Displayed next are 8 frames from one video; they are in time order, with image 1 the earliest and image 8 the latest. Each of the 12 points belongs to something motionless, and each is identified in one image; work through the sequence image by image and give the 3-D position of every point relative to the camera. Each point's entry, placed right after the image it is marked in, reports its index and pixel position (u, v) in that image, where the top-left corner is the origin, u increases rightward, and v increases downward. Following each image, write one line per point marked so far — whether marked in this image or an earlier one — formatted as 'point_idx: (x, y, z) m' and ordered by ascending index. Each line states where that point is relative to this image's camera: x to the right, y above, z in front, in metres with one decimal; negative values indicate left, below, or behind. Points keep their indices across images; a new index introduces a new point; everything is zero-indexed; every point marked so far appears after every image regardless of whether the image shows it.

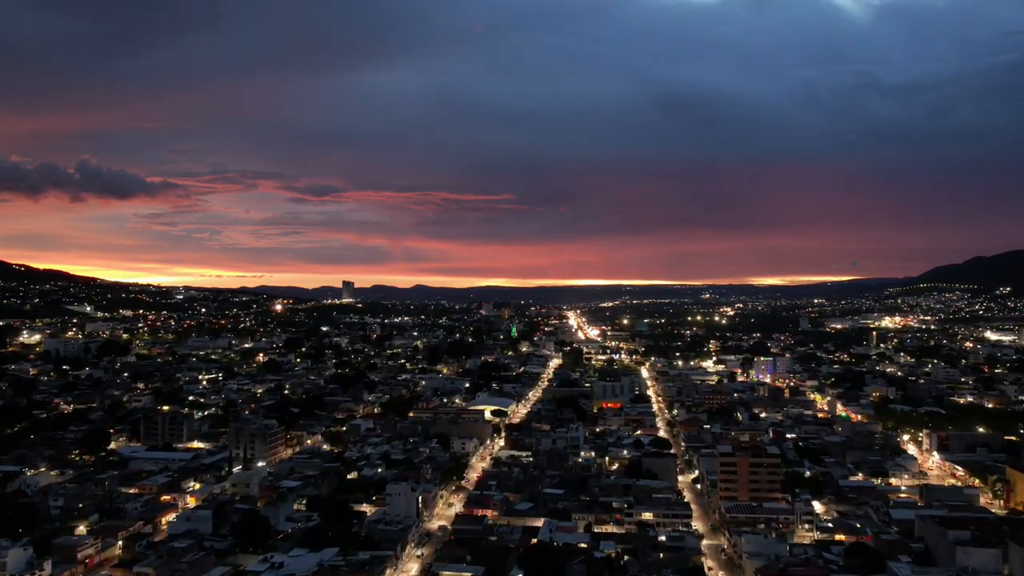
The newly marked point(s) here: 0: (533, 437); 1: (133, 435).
0: (+0.5, -3.2, +18.6) m
1: (-8.2, -3.2, +19.0) m
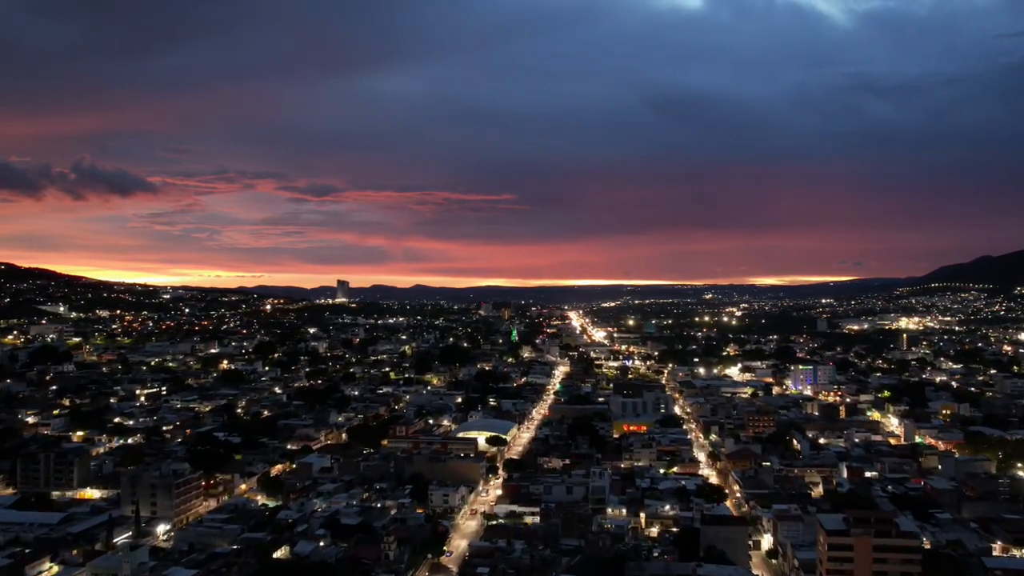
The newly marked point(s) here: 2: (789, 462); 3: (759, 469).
0: (+0.5, -3.1, +13.9) m
1: (-8.2, -3.1, +14.3) m
2: (+5.4, -3.4, +17.0) m
3: (+4.5, -3.3, +15.8) m
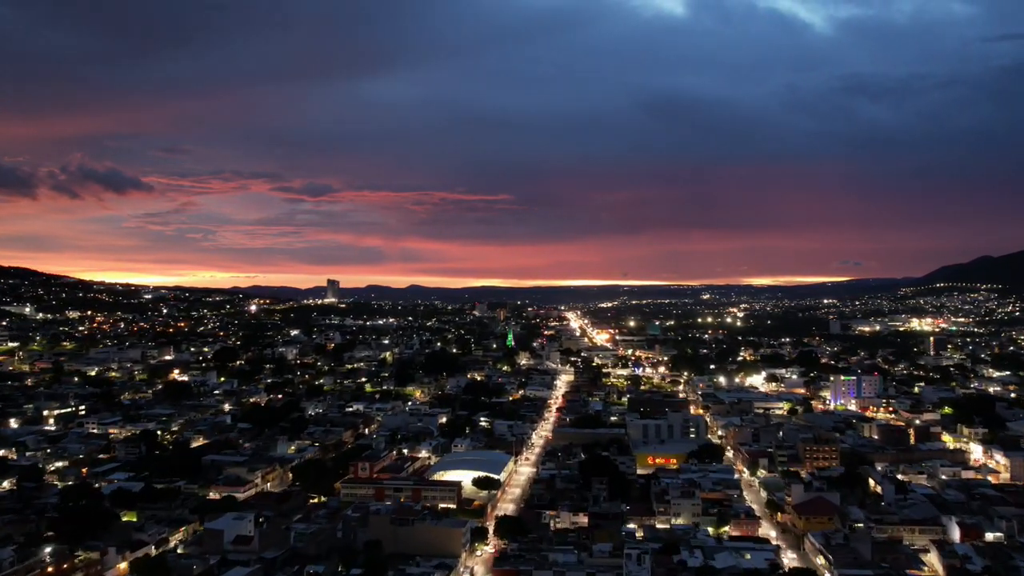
0: (+0.4, -3.0, +9.5) m
1: (-8.3, -3.0, +9.9) m
2: (+5.3, -3.3, +12.7) m
3: (+4.4, -3.2, +11.5) m
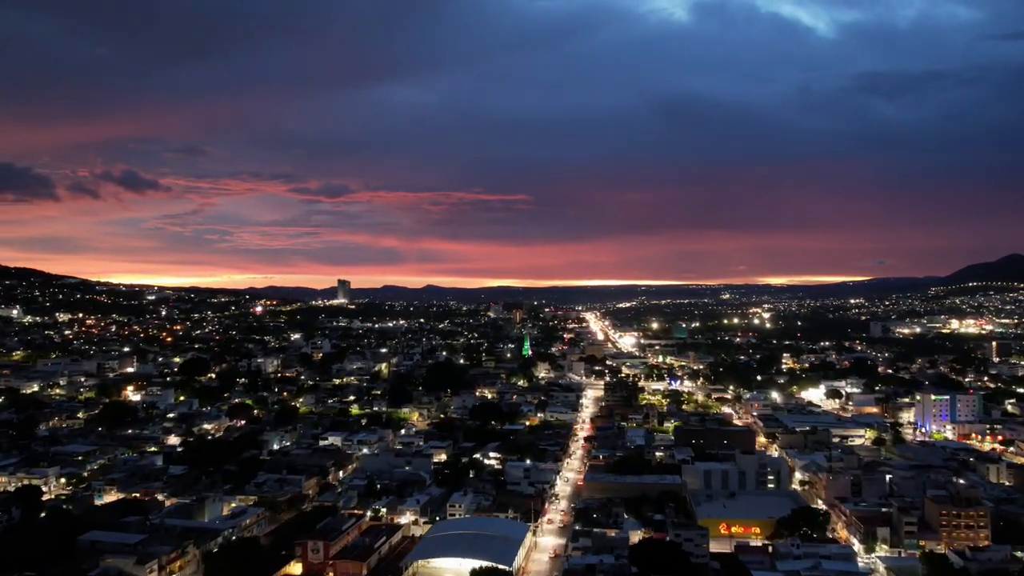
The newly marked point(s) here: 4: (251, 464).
0: (+0.5, -3.0, +4.8) m
1: (-8.2, -3.1, +5.3) m
2: (+5.5, -3.3, +7.8) m
3: (+4.5, -3.2, +6.7) m
4: (-4.5, -3.0, +15.0) m
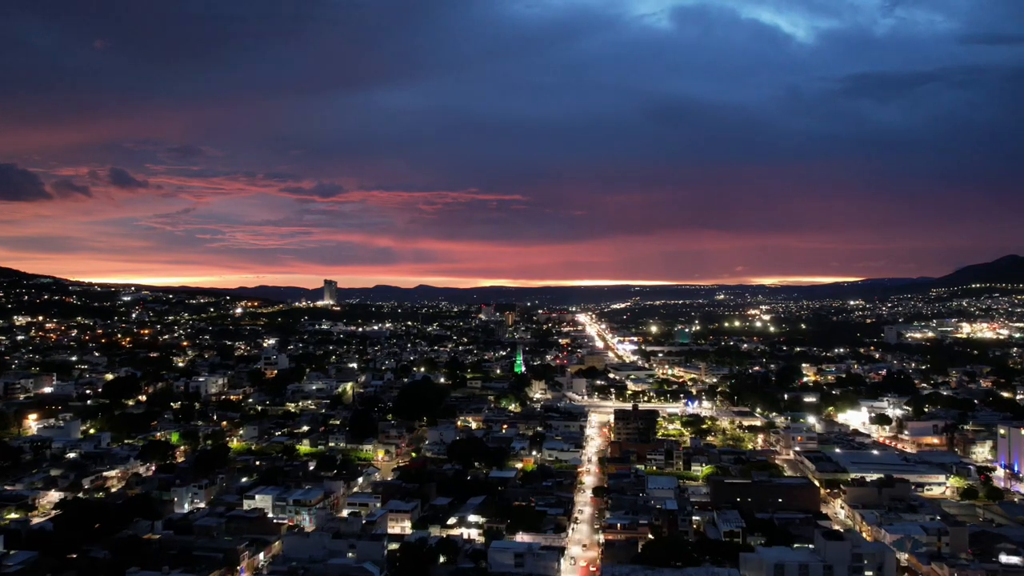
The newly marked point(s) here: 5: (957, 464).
0: (+0.4, -3.2, +0.4) m
1: (-8.2, -3.2, +0.9) m
2: (+5.3, -3.5, +3.5) m
3: (+4.4, -3.4, +2.4) m
4: (-4.6, -3.1, +10.6) m
5: (+9.0, -3.5, +17.7) m
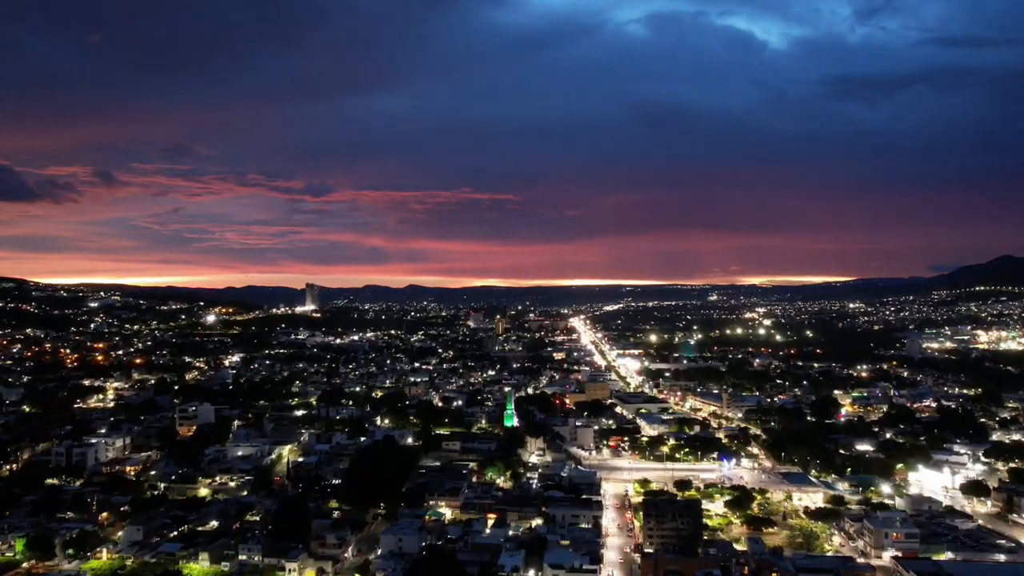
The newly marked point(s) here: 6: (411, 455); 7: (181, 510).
0: (+0.4, -3.9, -5.0) m
1: (-8.2, -3.9, -4.6) m
2: (+5.3, -4.2, -1.8) m
3: (+4.4, -4.1, -3.0) m
4: (-4.7, -3.8, +5.1) m
5: (+8.8, -4.2, +12.3) m
6: (-2.0, -3.3, +17.4) m
7: (-5.6, -3.7, +14.8) m
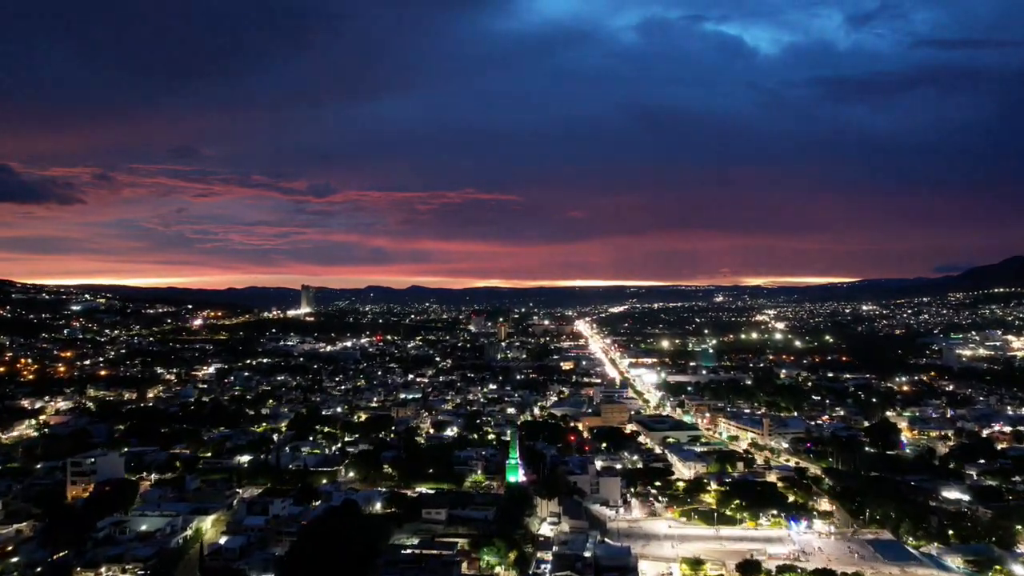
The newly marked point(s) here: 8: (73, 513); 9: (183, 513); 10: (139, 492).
0: (+0.4, -4.0, -9.7) m
1: (-8.2, -4.1, -9.4) m
2: (+5.3, -4.3, -6.6) m
3: (+4.4, -4.2, -7.7) m
4: (-4.7, -4.0, +0.4) m
5: (+8.8, -4.4, +7.6) m
6: (-1.9, -3.5, +12.7) m
7: (-5.5, -3.9, +10.1) m
8: (-6.5, -3.4, +13.1) m
9: (-4.9, -3.4, +13.2) m
10: (-6.0, -3.3, +14.2) m
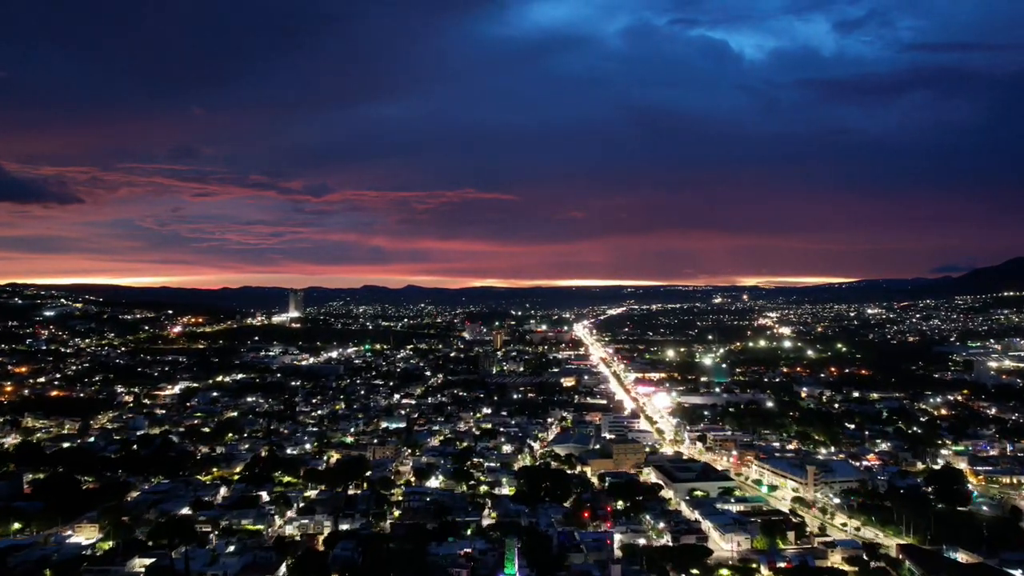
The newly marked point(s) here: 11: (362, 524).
0: (+0.5, -4.6, -14.1) m
1: (-8.2, -4.7, -13.7) m
2: (+5.4, -4.9, -10.9) m
3: (+4.5, -4.8, -12.1) m
4: (-4.7, -4.6, -4.0) m
5: (+8.8, -5.0, +3.2) m
6: (-2.0, -4.1, +8.3) m
7: (-5.5, -4.4, +5.7) m
8: (-6.6, -4.0, +8.8) m
9: (-5.0, -4.0, +8.9) m
10: (-6.1, -3.9, +9.9) m
11: (-2.9, -4.1, +16.6) m
